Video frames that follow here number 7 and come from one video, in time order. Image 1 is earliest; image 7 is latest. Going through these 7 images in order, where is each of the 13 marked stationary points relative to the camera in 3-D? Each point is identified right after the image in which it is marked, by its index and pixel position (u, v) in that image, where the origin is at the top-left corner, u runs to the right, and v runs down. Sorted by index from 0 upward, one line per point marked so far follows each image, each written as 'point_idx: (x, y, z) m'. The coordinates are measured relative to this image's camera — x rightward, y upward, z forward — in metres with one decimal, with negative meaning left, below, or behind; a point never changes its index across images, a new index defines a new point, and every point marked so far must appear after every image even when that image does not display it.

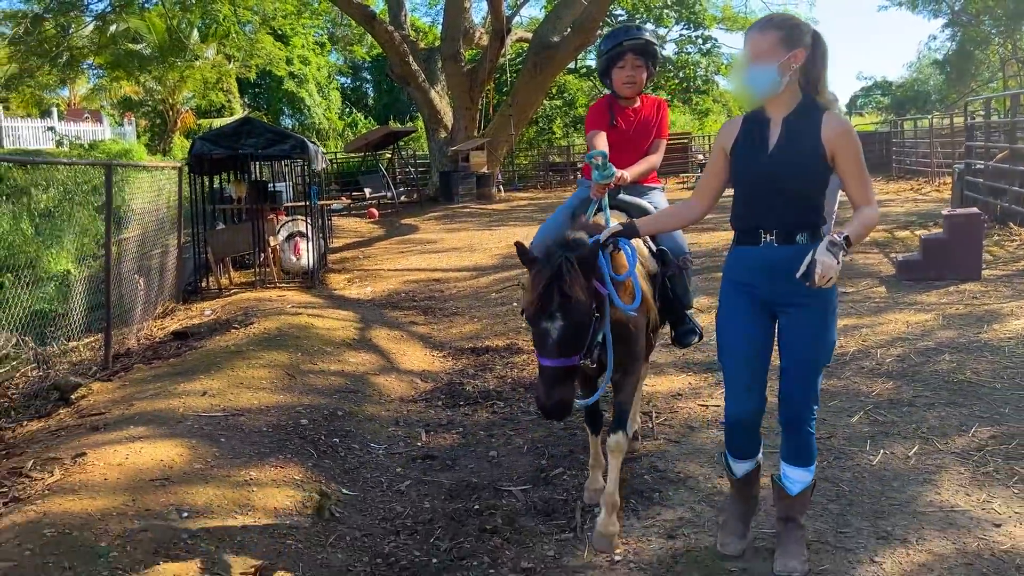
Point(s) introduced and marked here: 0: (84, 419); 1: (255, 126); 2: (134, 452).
0: (-2.2, -0.7, +4.5) m
1: (-3.1, +2.0, +10.5) m
2: (-1.6, -0.7, +3.7) m
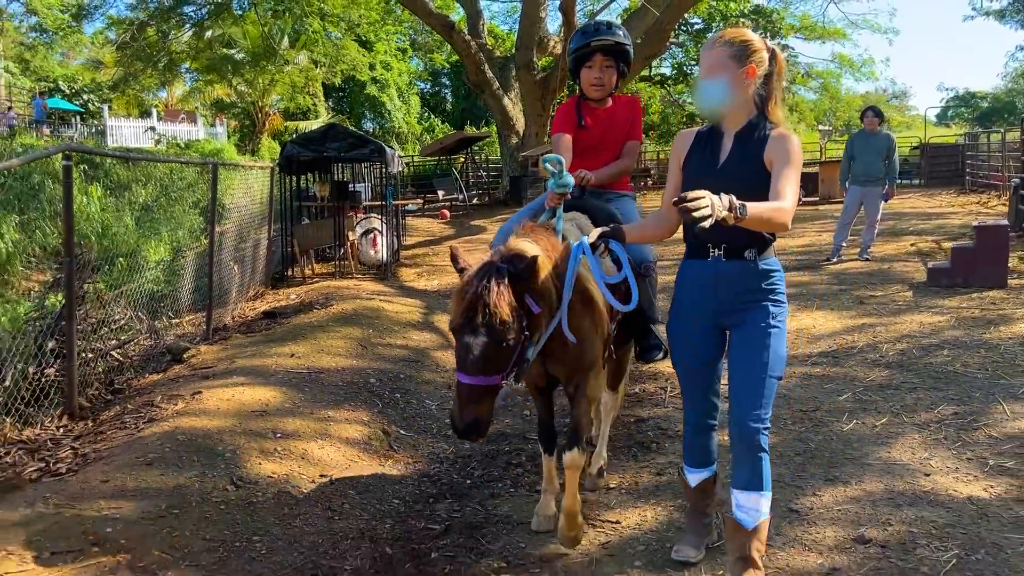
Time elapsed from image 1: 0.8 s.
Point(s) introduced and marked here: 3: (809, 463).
0: (-2.0, -0.5, +5.5) m
1: (-2.3, +2.1, +11.6) m
2: (-1.5, -0.6, +4.6) m
3: (+1.4, -0.8, +4.1) m
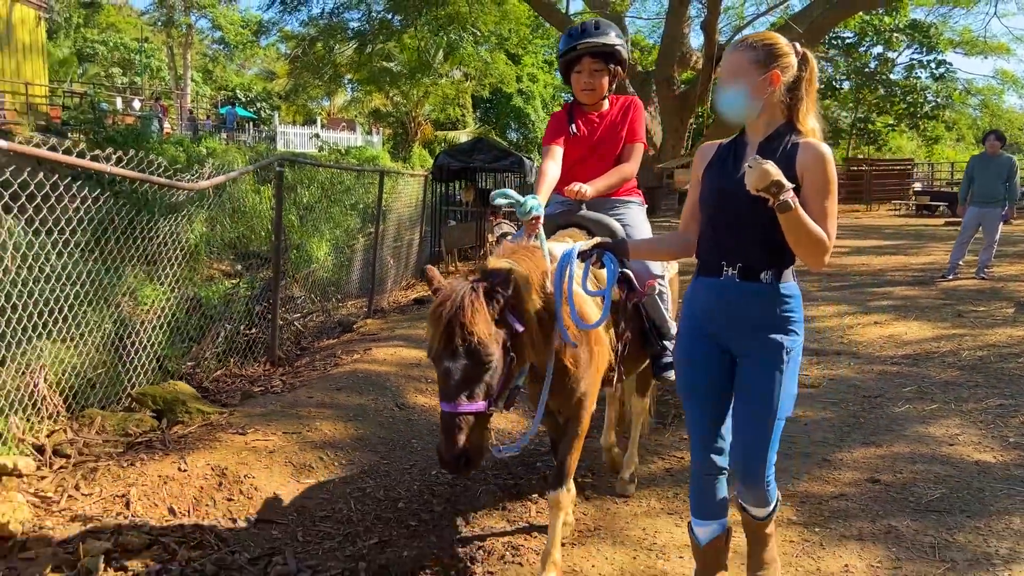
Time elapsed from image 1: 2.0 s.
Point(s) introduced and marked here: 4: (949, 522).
0: (-1.2, -0.4, +6.9) m
1: (-0.4, +2.2, +12.9) m
2: (-0.8, -0.4, +5.9) m
3: (+1.9, -0.8, +4.9) m
4: (+1.8, -0.9, +3.5) m
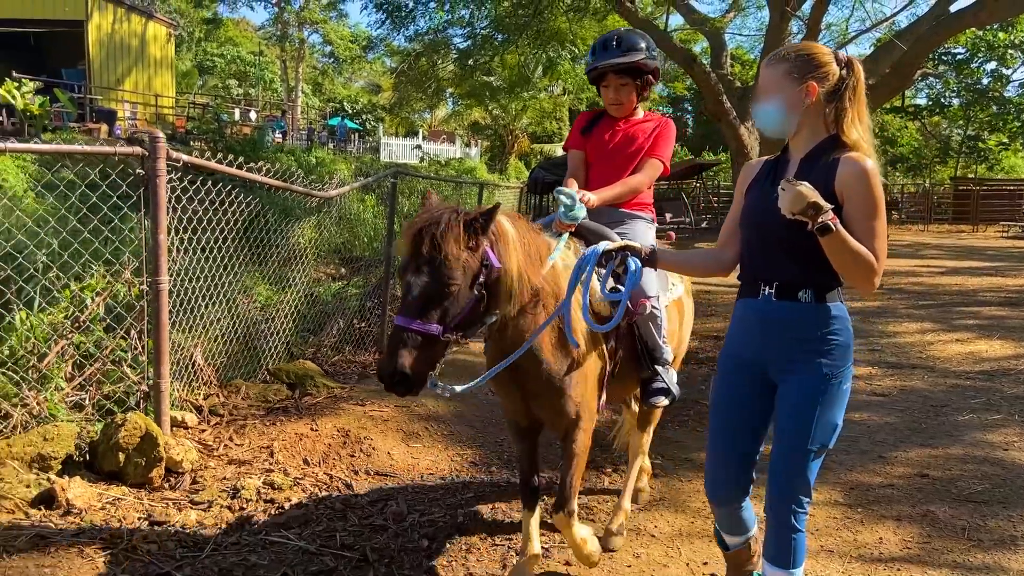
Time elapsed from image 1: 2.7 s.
0: (-0.4, -0.4, +7.6) m
1: (+1.1, +2.0, +13.5) m
2: (-0.1, -0.4, +6.6) m
3: (+2.4, -0.9, +5.3) m
4: (+2.1, -1.0, +3.9) m
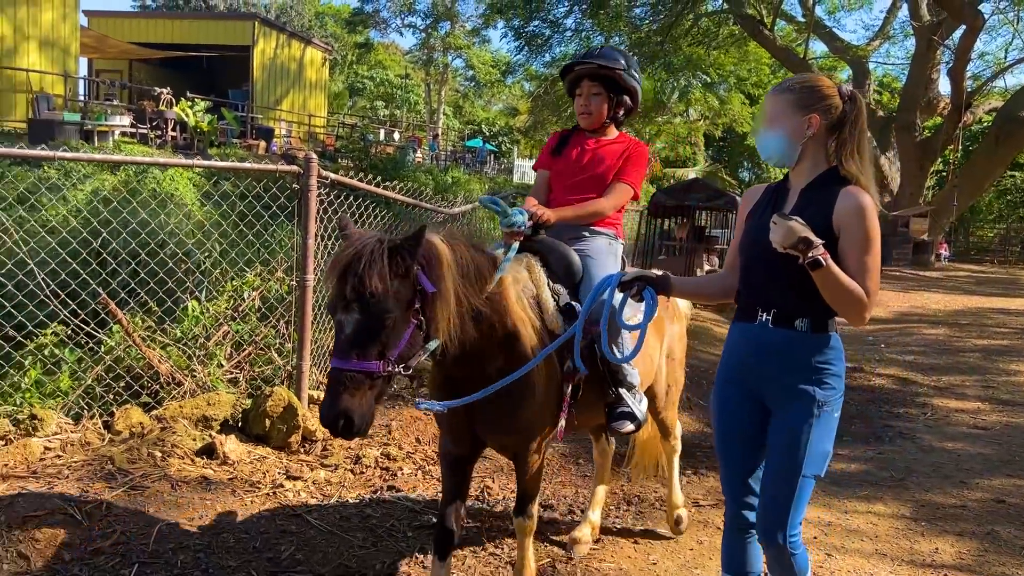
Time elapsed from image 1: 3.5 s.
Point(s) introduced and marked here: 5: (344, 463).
0: (+0.6, -0.5, +8.1) m
1: (+3.0, +1.6, +13.8) m
2: (+0.7, -0.6, +7.0) m
3: (+3.0, -1.1, +5.3) m
4: (+2.5, -1.1, +4.0) m
5: (-0.8, -0.9, +4.3) m
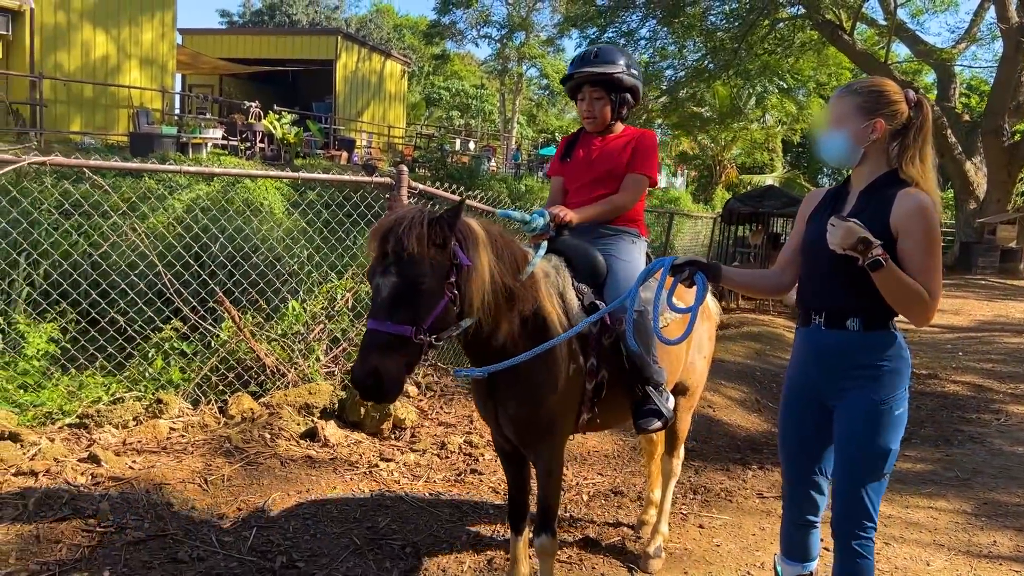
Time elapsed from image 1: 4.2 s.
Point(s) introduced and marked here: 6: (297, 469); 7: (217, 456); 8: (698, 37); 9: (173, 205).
0: (+1.3, -0.6, +8.3) m
1: (+4.2, +1.5, +13.8) m
2: (+1.3, -0.6, +7.3) m
3: (+3.5, -1.1, +5.4) m
4: (+2.9, -1.2, +4.1) m
5: (-0.4, -0.9, +4.7) m
6: (-1.0, -0.9, +4.1) m
7: (-1.4, -0.8, +4.1) m
8: (+3.0, +4.0, +13.7) m
9: (-2.3, +0.6, +5.9) m
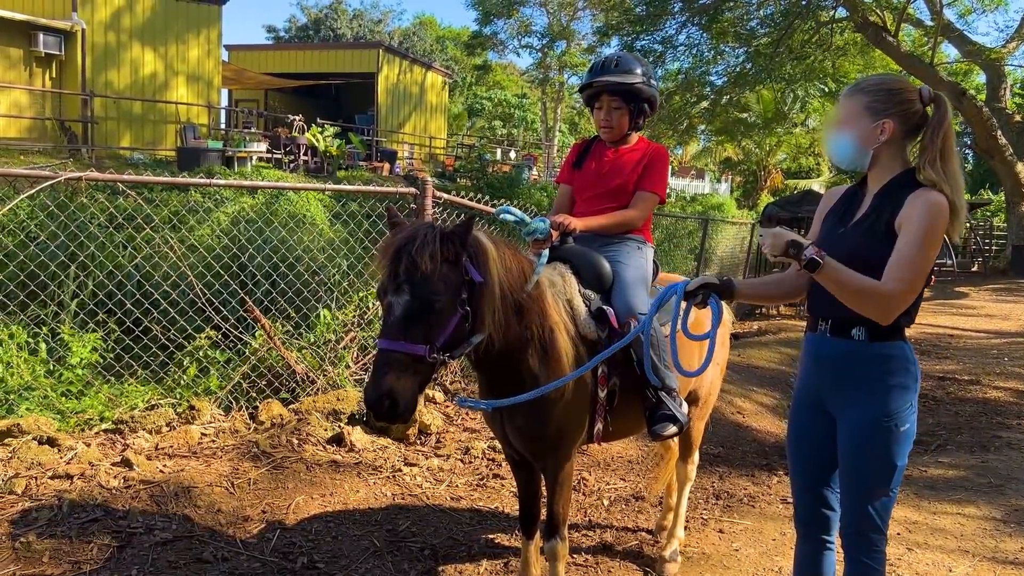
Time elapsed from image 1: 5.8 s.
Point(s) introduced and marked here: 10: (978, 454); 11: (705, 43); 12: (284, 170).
0: (+1.6, -0.7, +8.3) m
1: (+4.8, +1.4, +13.7) m
2: (+1.6, -0.7, +7.3) m
3: (+3.7, -1.1, +5.3) m
4: (+3.0, -1.2, +4.0) m
5: (-0.3, -0.9, +4.7) m
6: (-0.9, -0.9, +4.2) m
7: (-1.3, -0.8, +4.2) m
8: (+3.5, +3.9, +13.6) m
9: (-2.1, +0.5, +6.1) m
10: (+3.1, -1.1, +5.8) m
11: (+3.0, +3.9, +13.8) m
12: (-3.5, +1.8, +13.5) m
